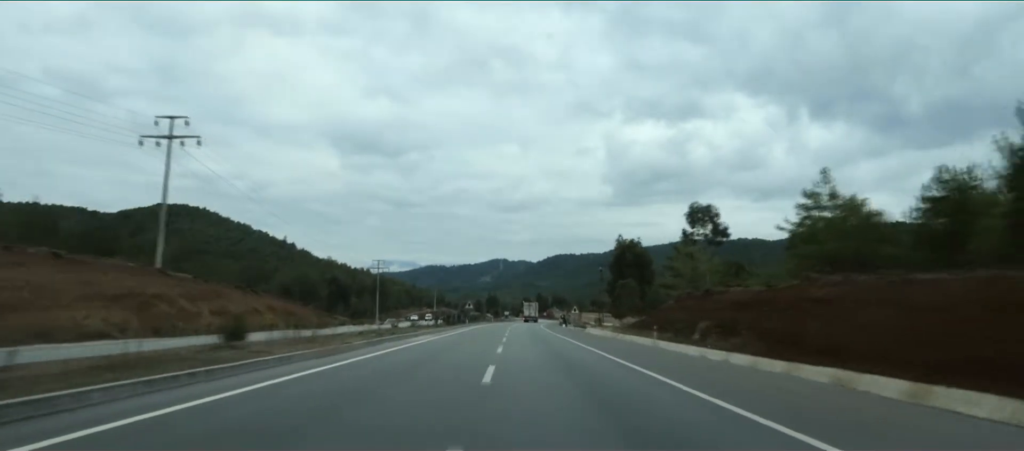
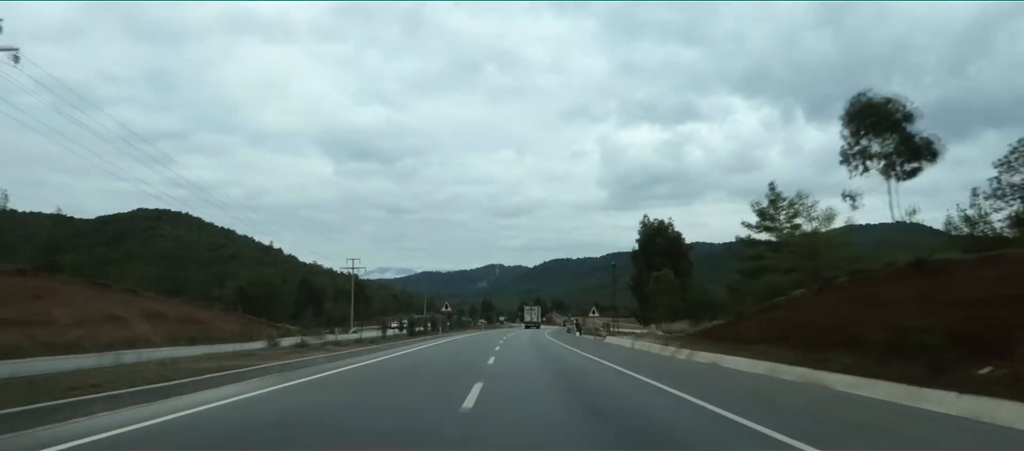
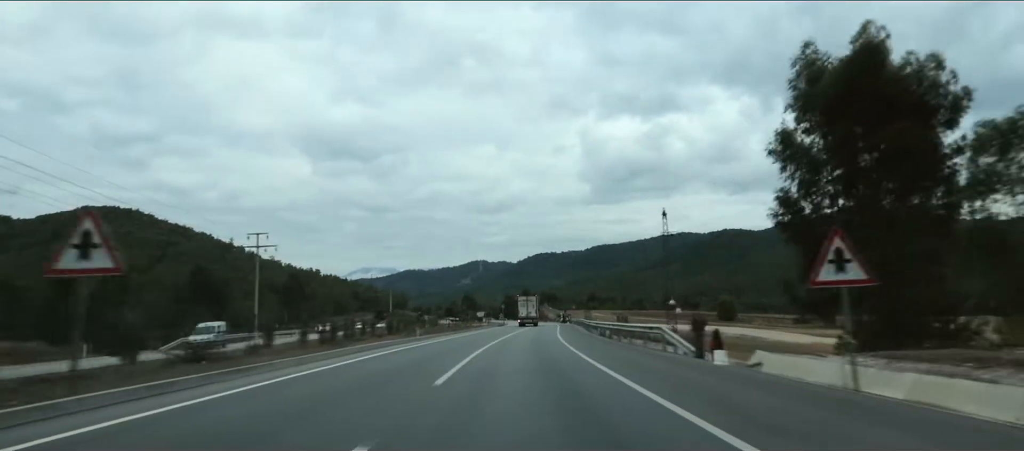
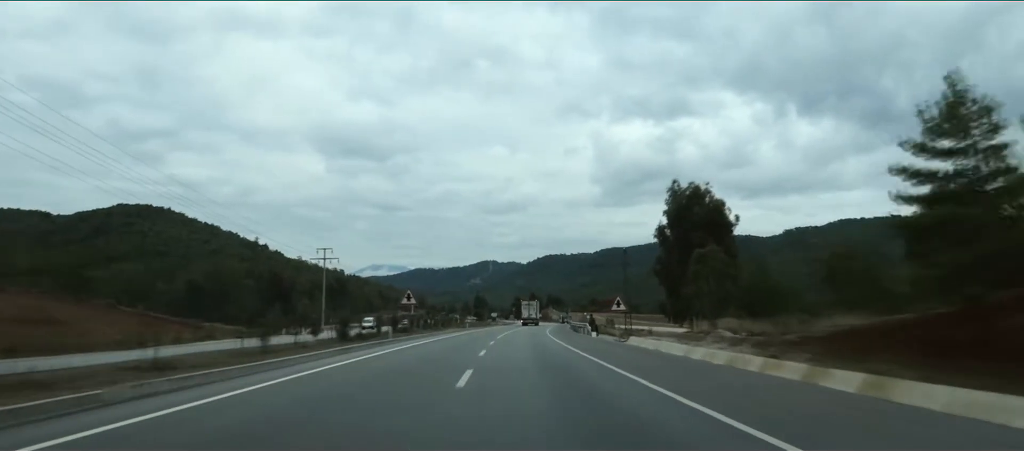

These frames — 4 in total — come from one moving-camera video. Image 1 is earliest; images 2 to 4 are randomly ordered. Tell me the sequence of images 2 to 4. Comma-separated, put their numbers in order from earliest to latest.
2, 4, 3
